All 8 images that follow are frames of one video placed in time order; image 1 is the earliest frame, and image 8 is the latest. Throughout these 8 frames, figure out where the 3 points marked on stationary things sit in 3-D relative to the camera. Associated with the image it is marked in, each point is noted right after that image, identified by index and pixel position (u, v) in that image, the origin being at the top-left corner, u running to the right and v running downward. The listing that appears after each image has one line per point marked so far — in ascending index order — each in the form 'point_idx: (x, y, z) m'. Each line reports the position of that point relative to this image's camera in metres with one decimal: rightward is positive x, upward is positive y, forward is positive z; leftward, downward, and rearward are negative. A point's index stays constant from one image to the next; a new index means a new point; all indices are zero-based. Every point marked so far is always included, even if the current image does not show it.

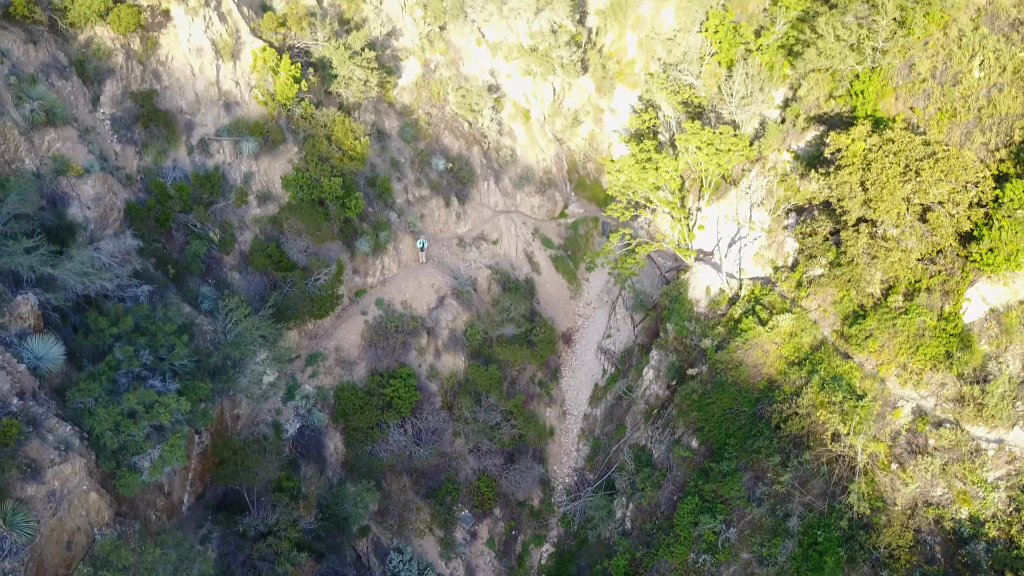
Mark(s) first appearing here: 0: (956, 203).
0: (+8.0, +1.5, +17.7) m
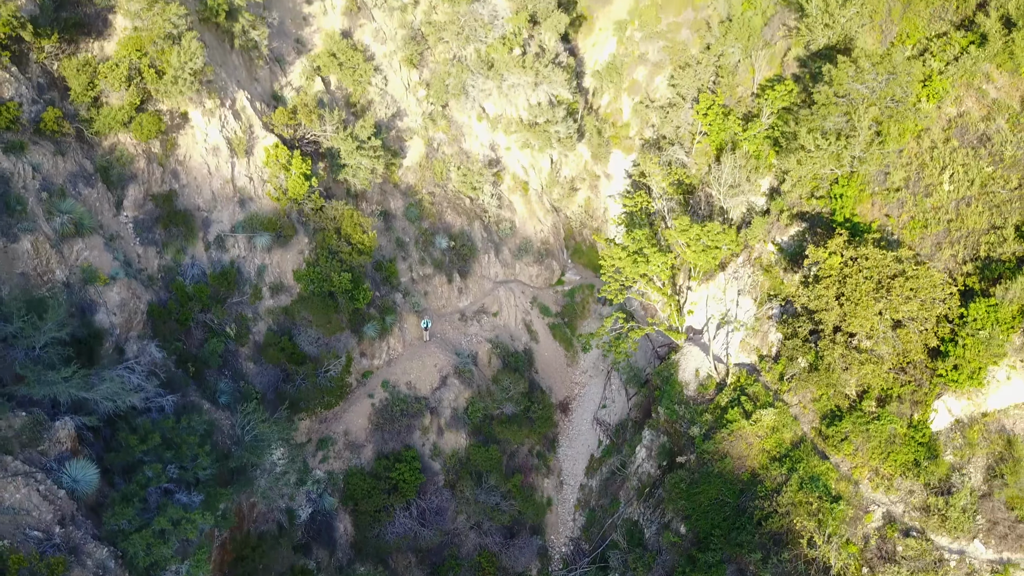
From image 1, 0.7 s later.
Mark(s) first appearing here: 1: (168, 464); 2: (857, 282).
0: (+8.0, -0.6, +19.0) m
1: (-6.3, -3.2, +17.8) m
2: (+7.0, +0.1, +19.8) m
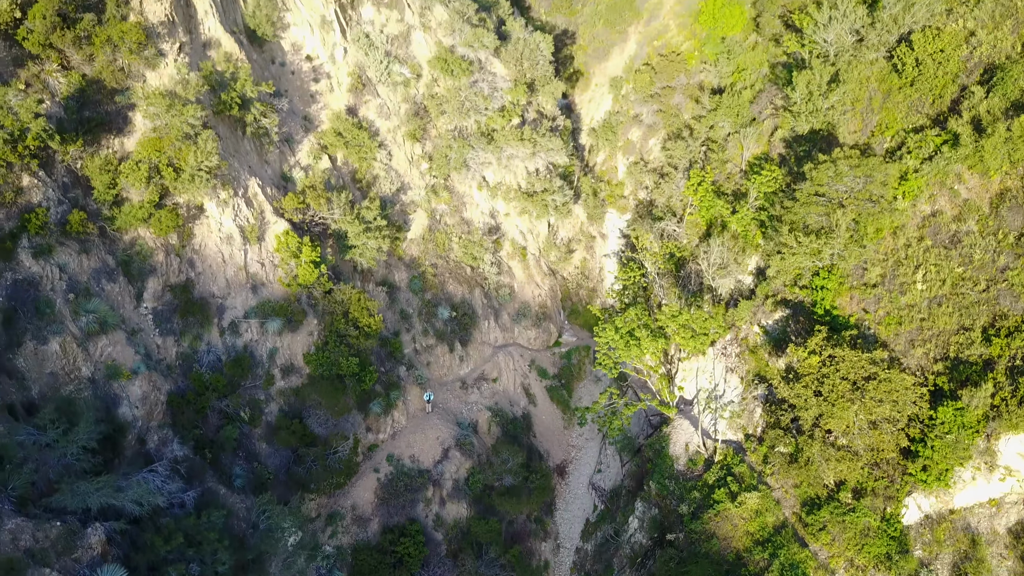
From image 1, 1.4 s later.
0: (+8.0, -2.7, +20.3) m
1: (-6.3, -5.3, +19.1) m
2: (+7.0, -2.0, +21.1) m
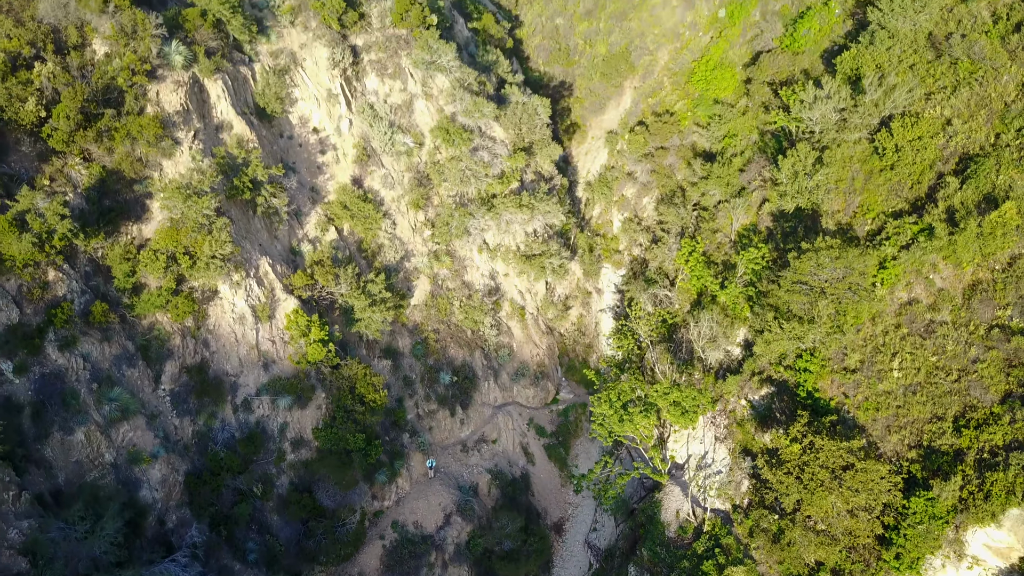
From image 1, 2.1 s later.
0: (+8.0, -4.9, +21.6) m
1: (-6.3, -7.5, +20.4) m
2: (+6.9, -4.2, +22.4) m
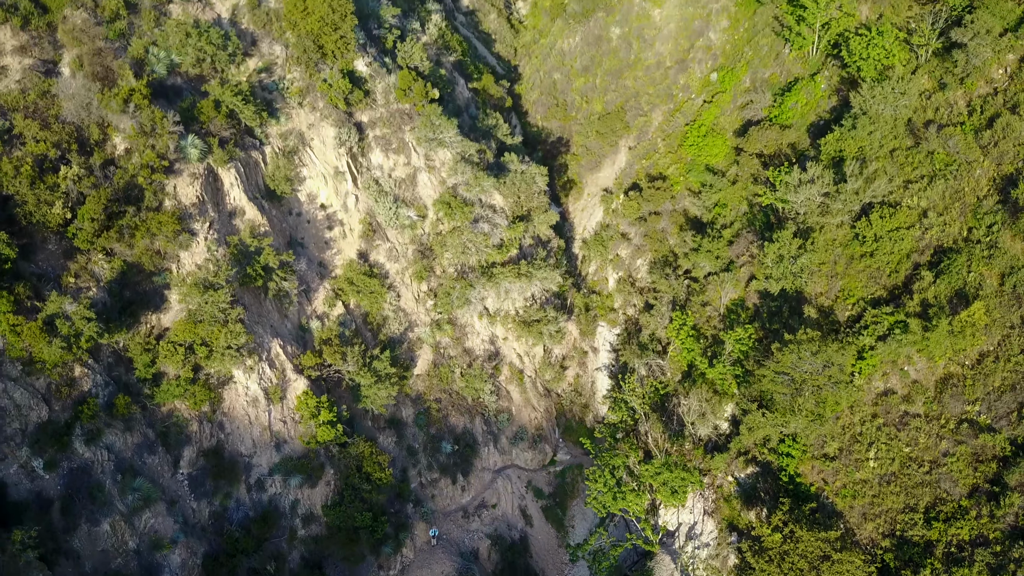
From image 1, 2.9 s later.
0: (+7.9, -7.3, +23.1) m
1: (-6.3, -9.9, +21.8) m
2: (+6.9, -6.6, +23.9) m
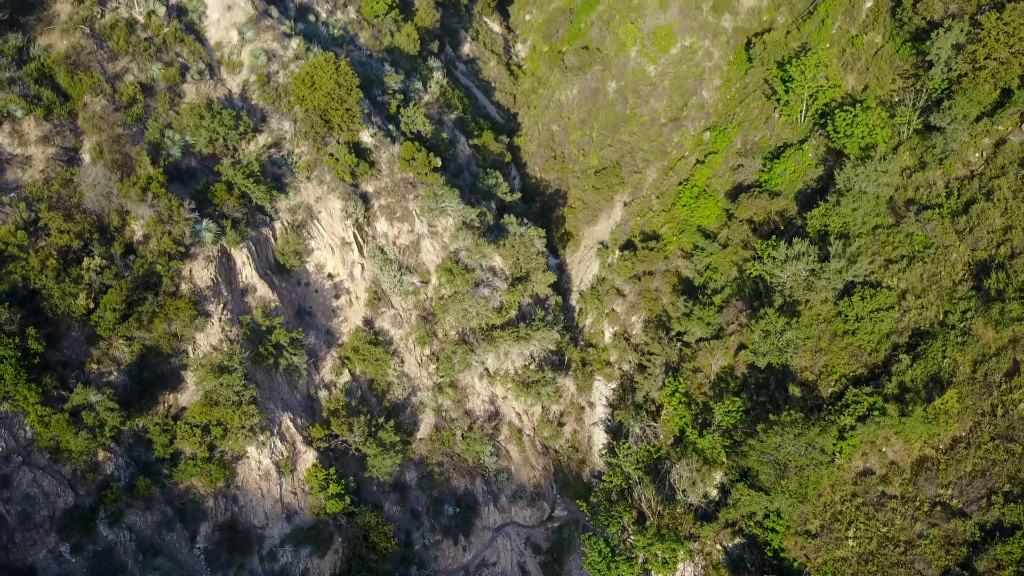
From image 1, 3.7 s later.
0: (+7.9, -9.7, +24.6) m
1: (-6.4, -12.3, +23.3) m
2: (+6.9, -9.0, +25.4) m
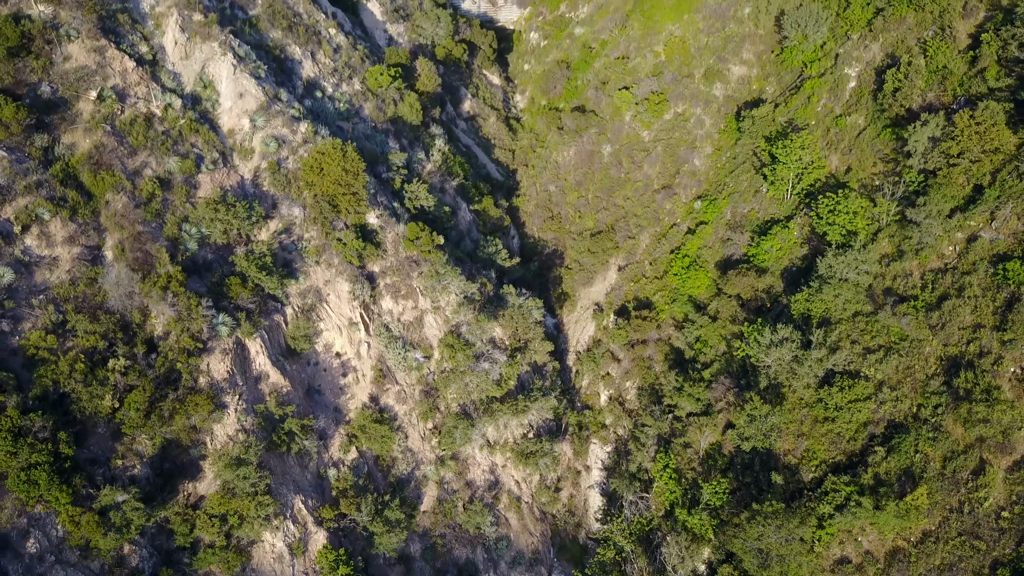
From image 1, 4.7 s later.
0: (+7.9, -12.7, +26.4) m
1: (-6.4, -15.3, +25.1) m
2: (+6.9, -12.0, +27.2) m
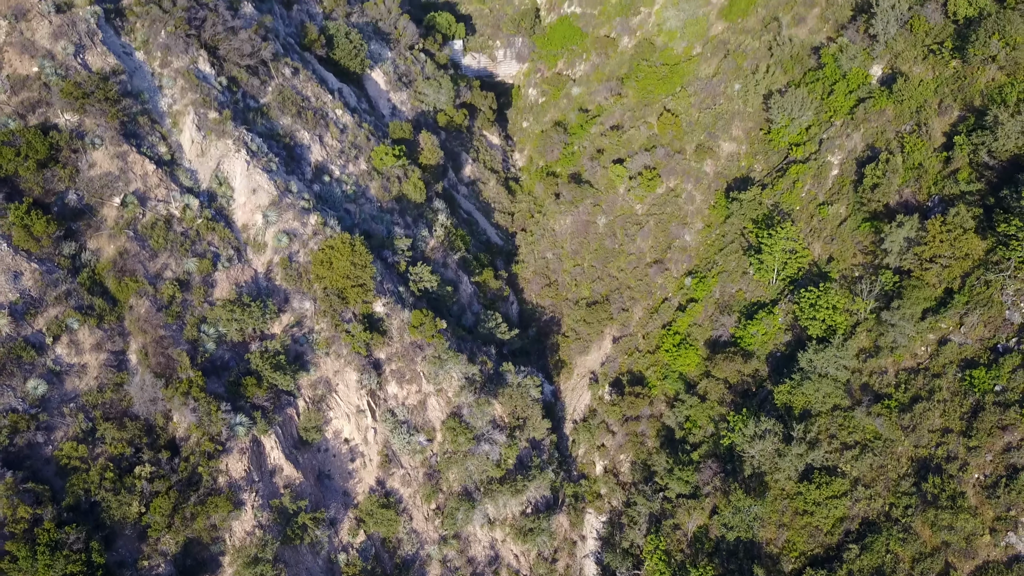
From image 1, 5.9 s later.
0: (+7.9, -16.3, +28.6) m
1: (-6.4, -19.0, +27.3) m
2: (+6.8, -15.6, +29.4) m
